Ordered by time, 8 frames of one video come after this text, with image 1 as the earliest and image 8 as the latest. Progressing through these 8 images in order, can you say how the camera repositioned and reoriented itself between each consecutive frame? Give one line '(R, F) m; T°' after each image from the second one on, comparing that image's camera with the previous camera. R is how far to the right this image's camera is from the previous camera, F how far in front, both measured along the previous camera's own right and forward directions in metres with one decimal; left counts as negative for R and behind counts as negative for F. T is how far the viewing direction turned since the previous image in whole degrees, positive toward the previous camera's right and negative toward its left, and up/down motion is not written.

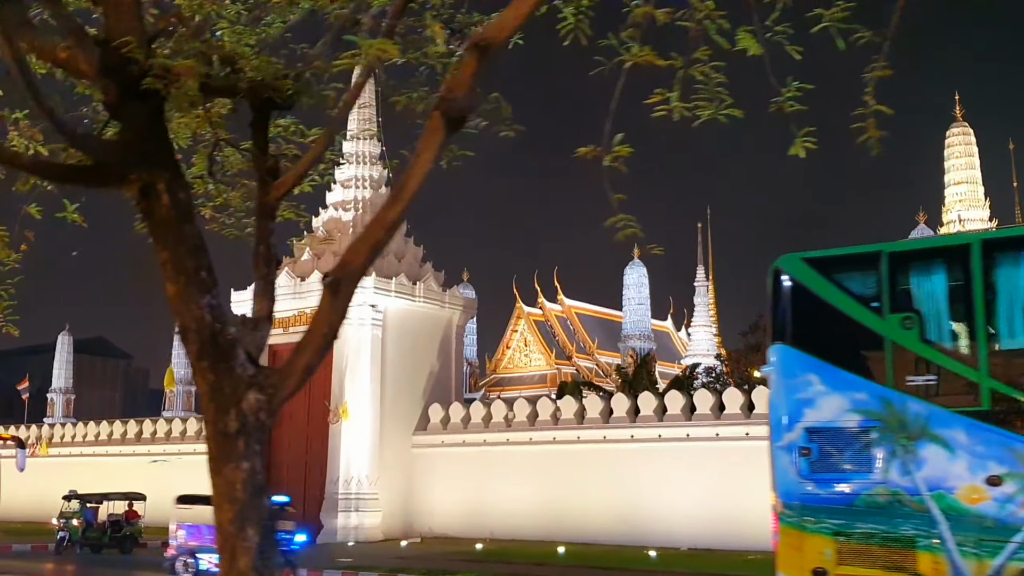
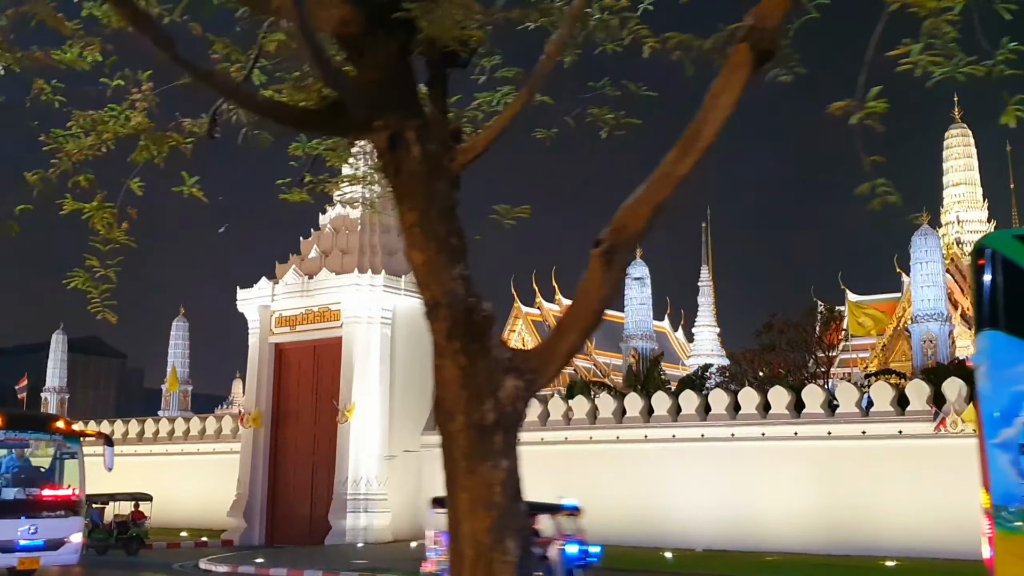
(-0.3, +0.2) m; 0°
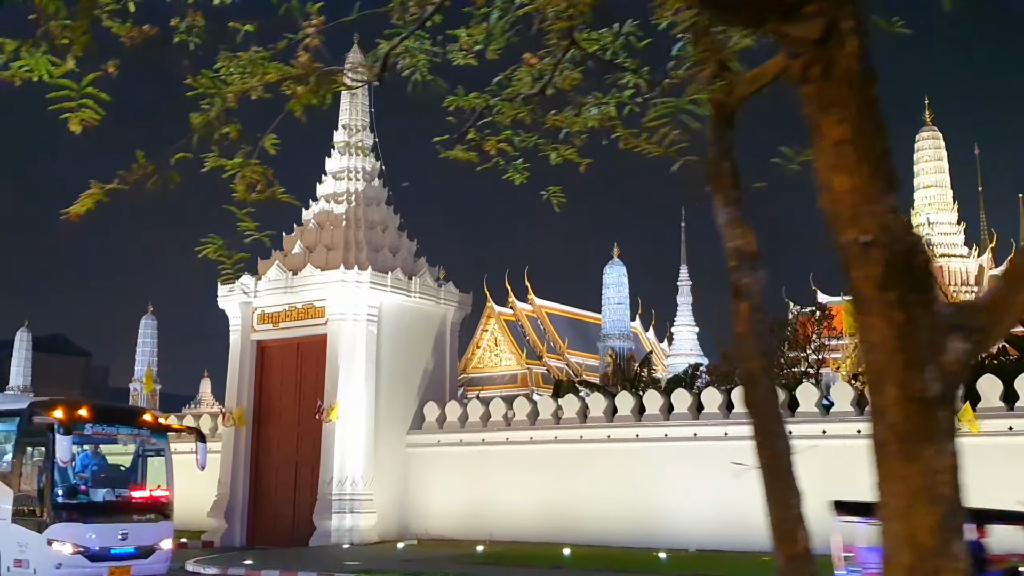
(-0.3, +0.2) m; +2°
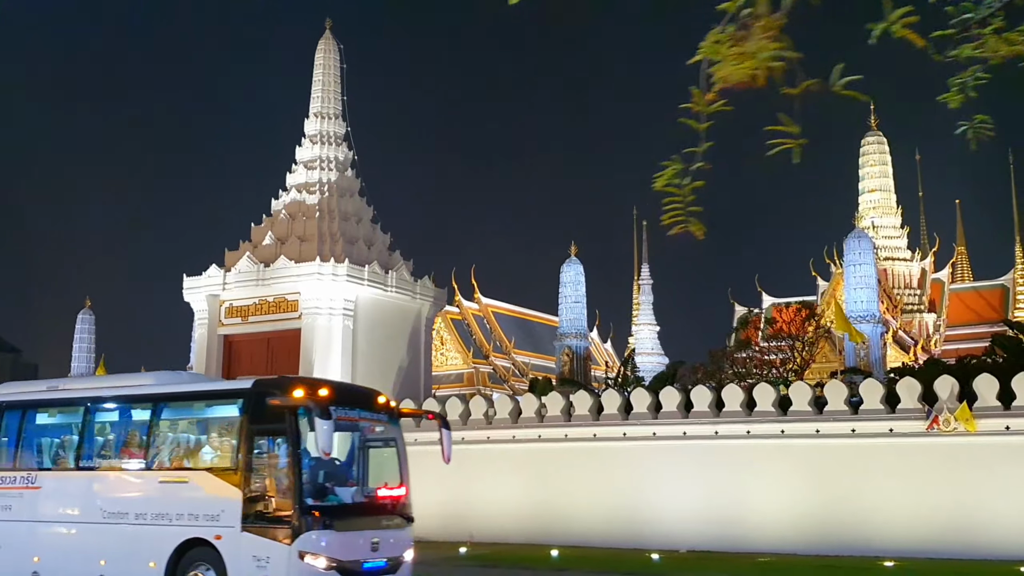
(-0.7, +0.4) m; +4°
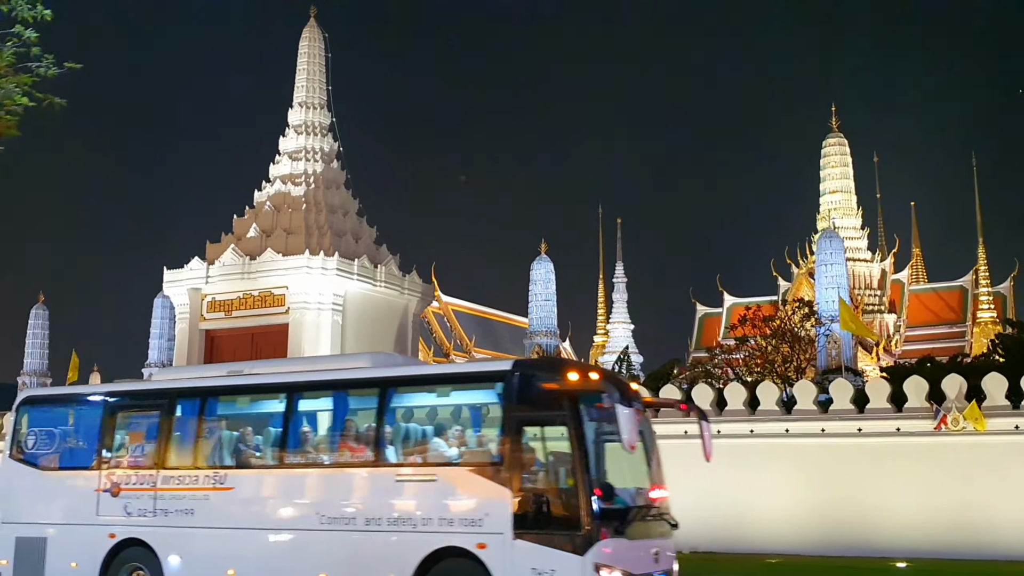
(-0.6, +0.3) m; +3°
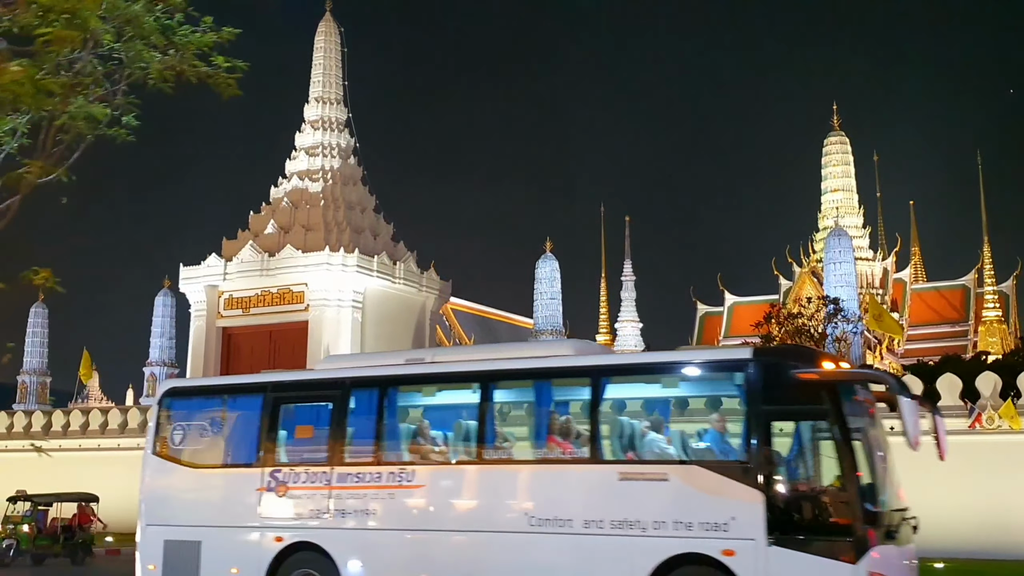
(-0.4, +0.2) m; 0°
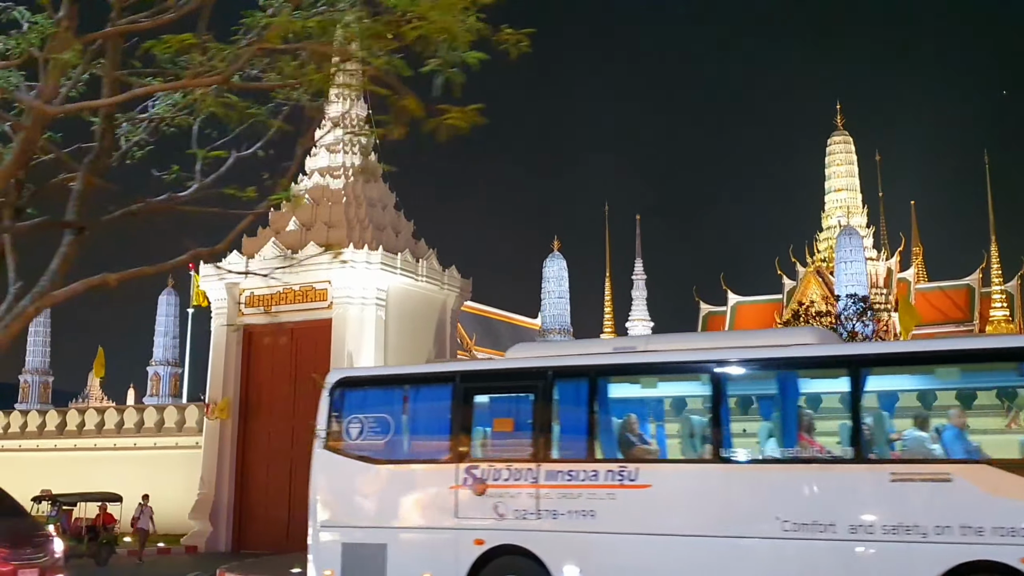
(-0.4, +0.1) m; 0°
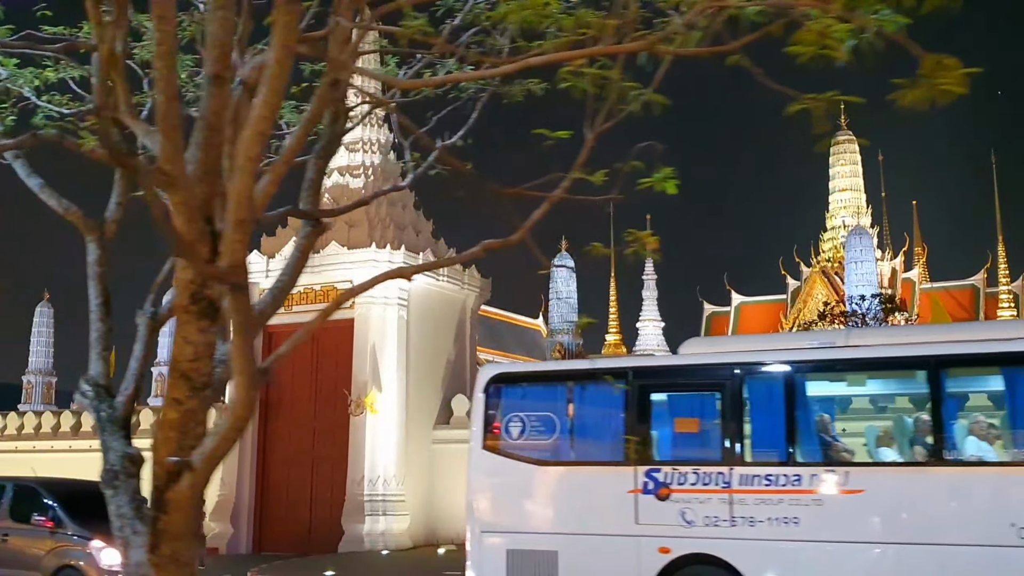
(-0.4, +0.1) m; 0°
